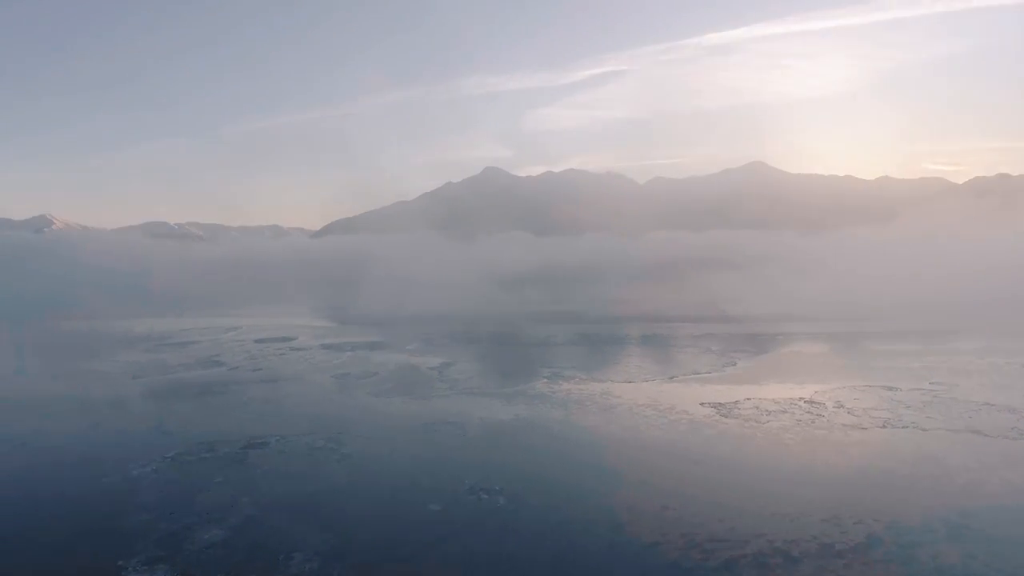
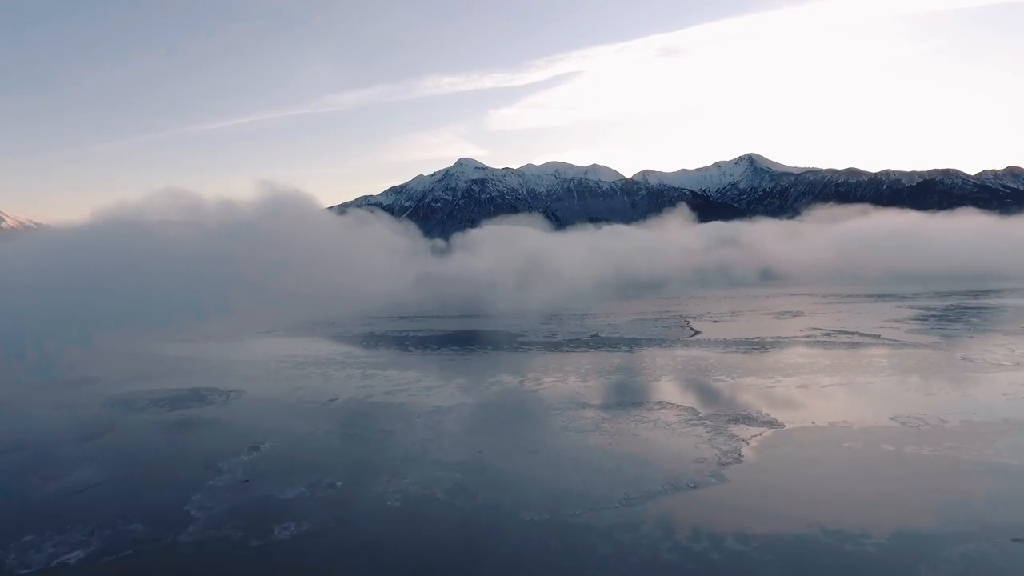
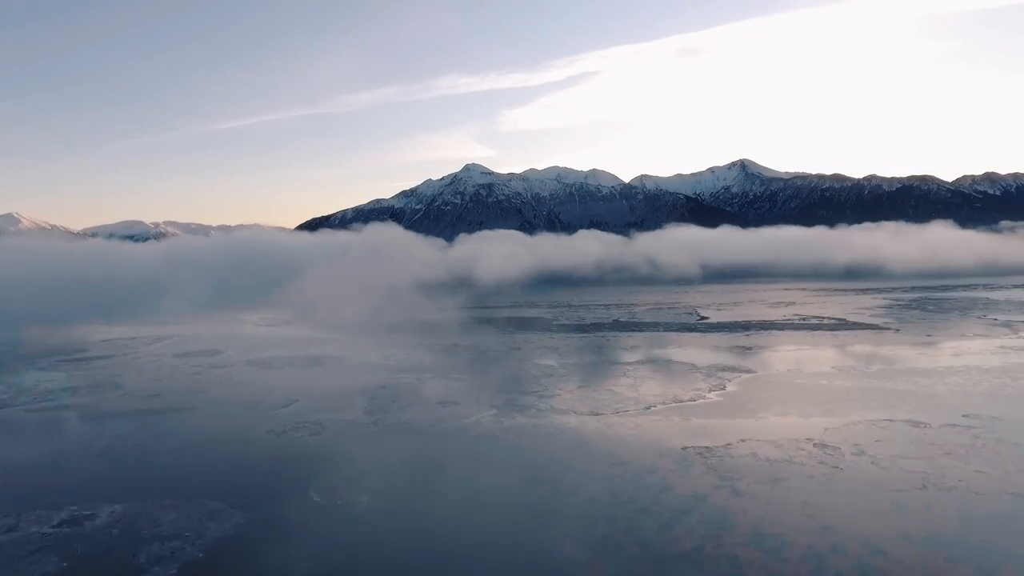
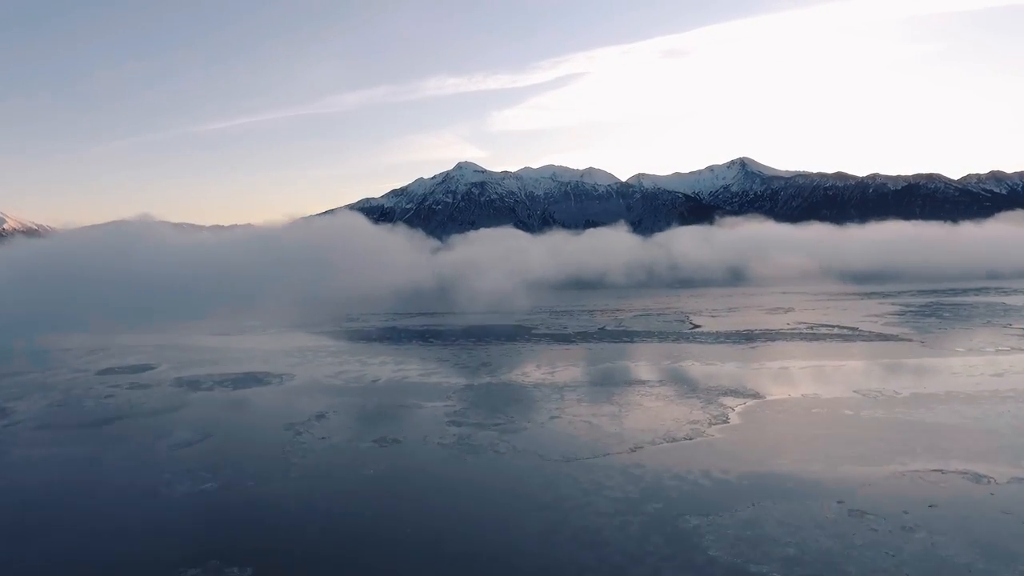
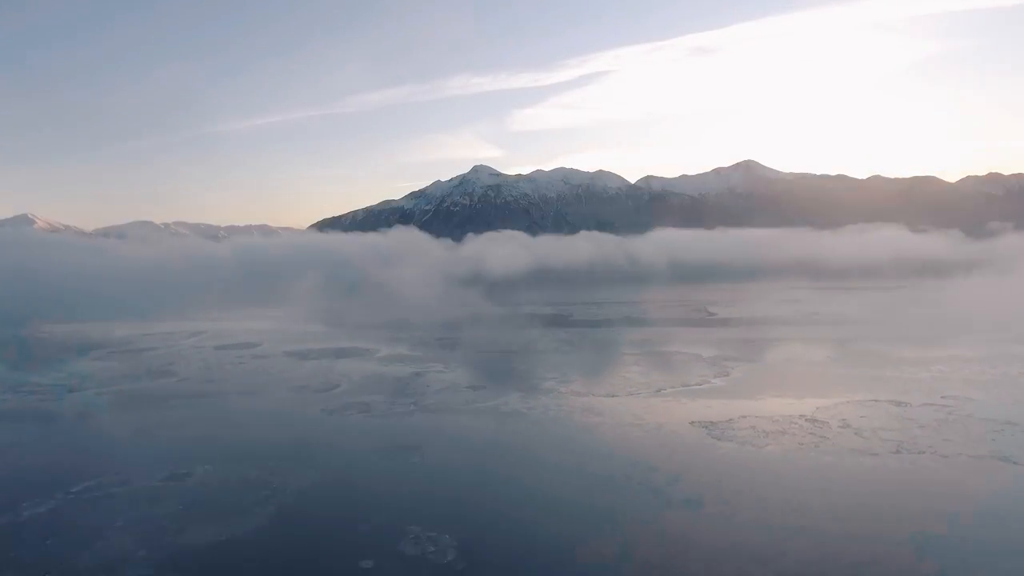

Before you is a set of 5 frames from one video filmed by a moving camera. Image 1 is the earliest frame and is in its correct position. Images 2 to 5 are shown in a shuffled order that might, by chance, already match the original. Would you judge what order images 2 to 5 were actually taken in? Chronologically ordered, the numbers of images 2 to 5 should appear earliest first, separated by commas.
5, 3, 4, 2
